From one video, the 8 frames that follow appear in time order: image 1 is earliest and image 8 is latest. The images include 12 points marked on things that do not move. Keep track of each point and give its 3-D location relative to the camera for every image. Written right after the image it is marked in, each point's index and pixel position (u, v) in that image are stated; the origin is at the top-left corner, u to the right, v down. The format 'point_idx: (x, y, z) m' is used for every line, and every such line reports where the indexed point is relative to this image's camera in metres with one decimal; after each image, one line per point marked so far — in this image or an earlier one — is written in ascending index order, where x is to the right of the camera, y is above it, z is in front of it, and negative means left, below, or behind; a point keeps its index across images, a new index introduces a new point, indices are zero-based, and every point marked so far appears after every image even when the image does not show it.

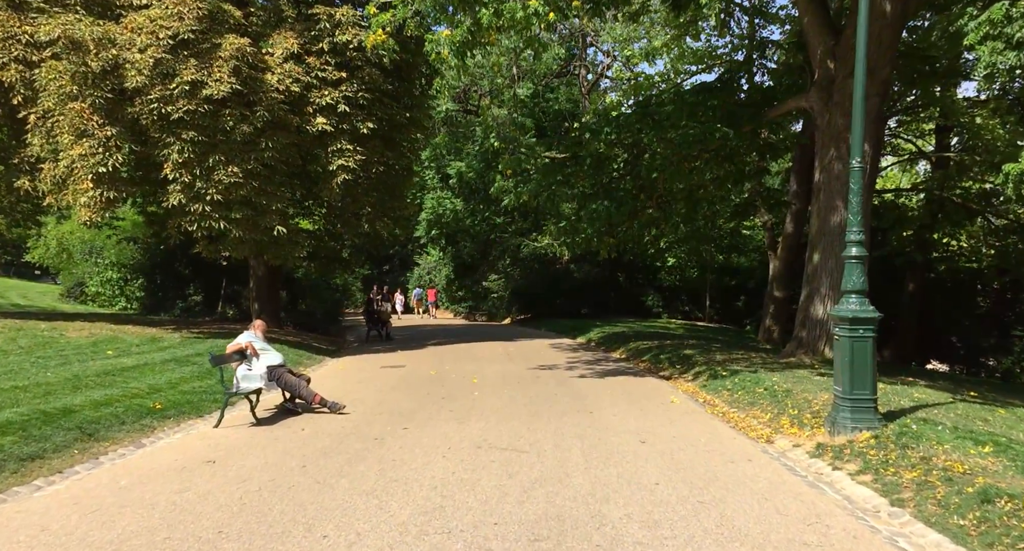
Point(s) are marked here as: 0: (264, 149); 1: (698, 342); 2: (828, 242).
0: (-5.2, +2.7, +17.1) m
1: (+4.5, -1.6, +19.4) m
2: (+5.3, +0.6, +13.7) m
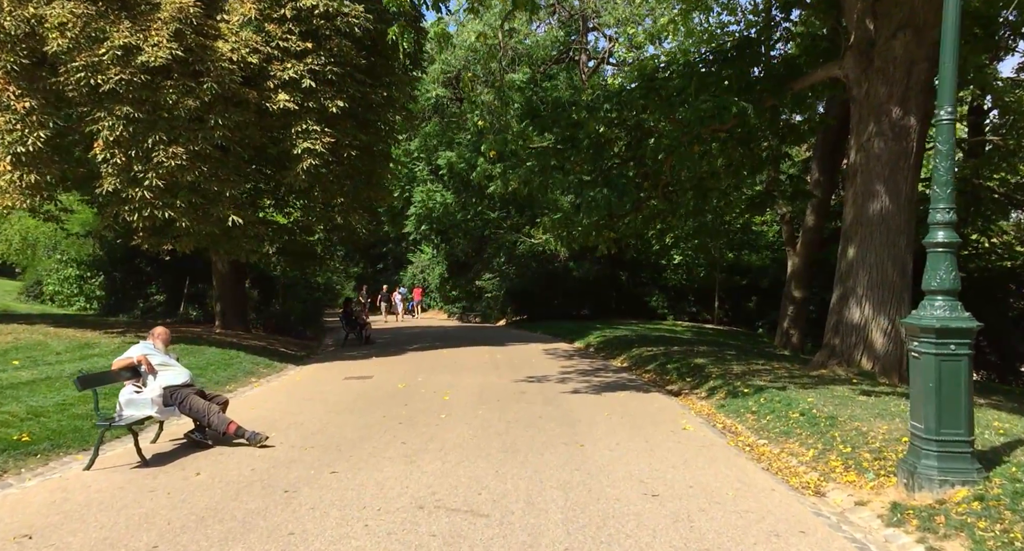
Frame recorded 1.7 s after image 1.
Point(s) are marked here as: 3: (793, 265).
0: (-5.5, +2.7, +15.0) m
1: (+4.2, -1.6, +17.2) m
2: (+5.1, +0.6, +11.6) m
3: (+6.4, +0.2, +18.4) m
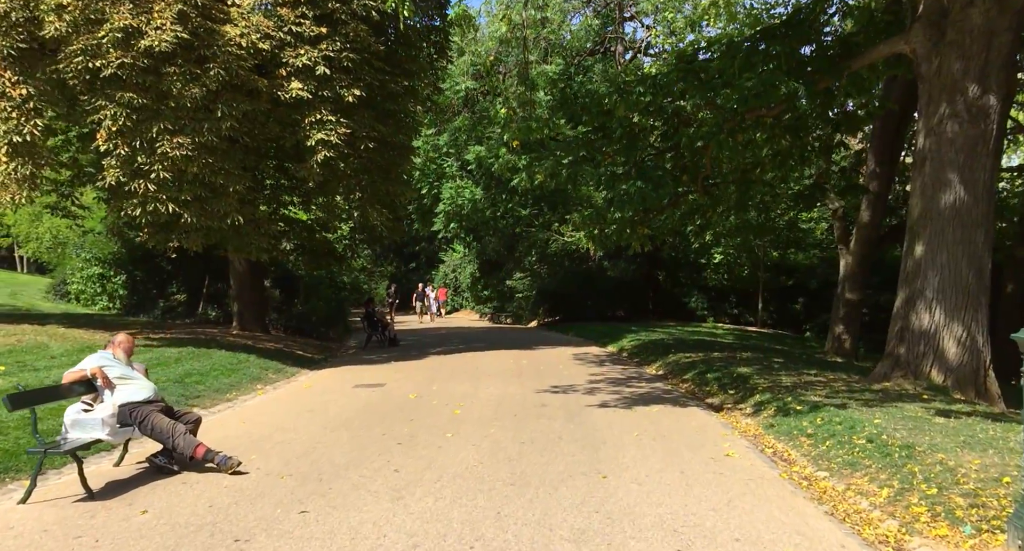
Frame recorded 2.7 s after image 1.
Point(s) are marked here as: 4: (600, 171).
0: (-5.0, +2.8, +14.1) m
1: (+4.8, -1.6, +15.8) m
2: (+5.3, +0.6, +10.1) m
3: (+7.0, +0.2, +16.9) m
4: (+1.7, +2.0, +15.5) m
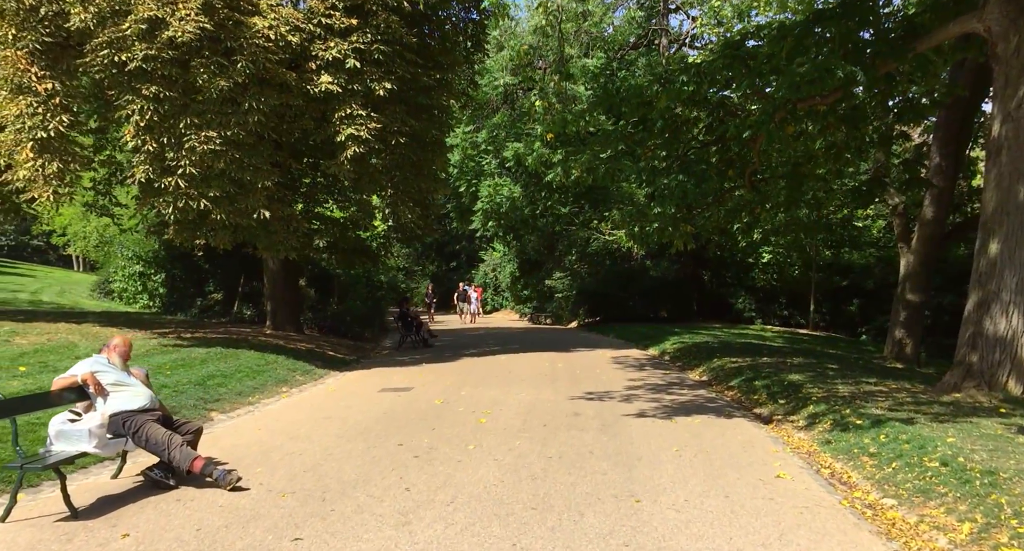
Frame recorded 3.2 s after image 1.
0: (-4.4, +2.8, +13.7) m
1: (+5.4, -1.6, +14.9) m
2: (+5.7, +0.6, +9.2) m
3: (+7.7, +0.2, +15.9) m
4: (+2.3, +2.0, +14.7) m
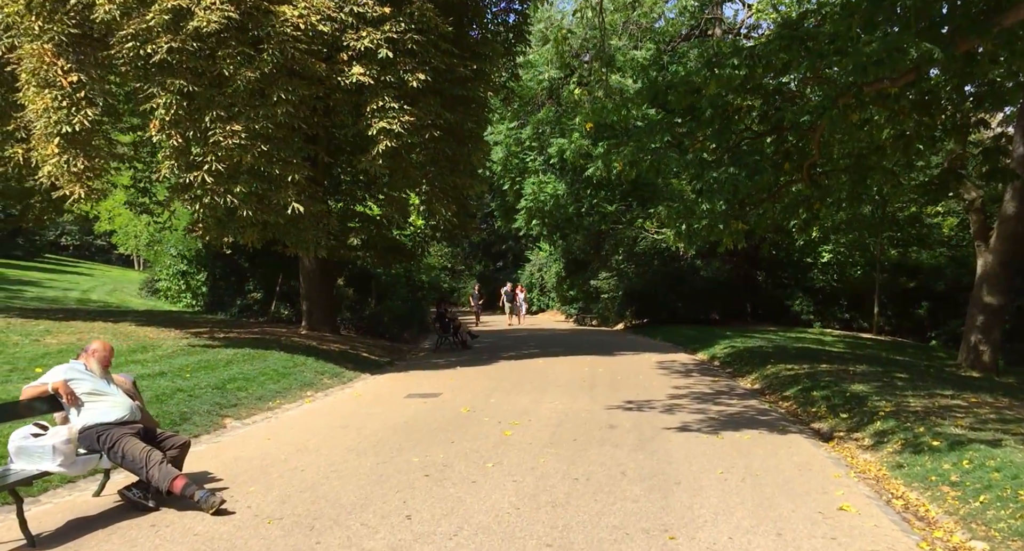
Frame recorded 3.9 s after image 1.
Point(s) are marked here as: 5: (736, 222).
0: (-3.8, +2.8, +13.1) m
1: (+6.1, -1.6, +13.8) m
2: (+6.0, +0.6, +8.0) m
3: (+8.4, +0.2, +14.6) m
4: (+3.0, +2.0, +13.7) m
5: (+4.3, +1.0, +15.6) m
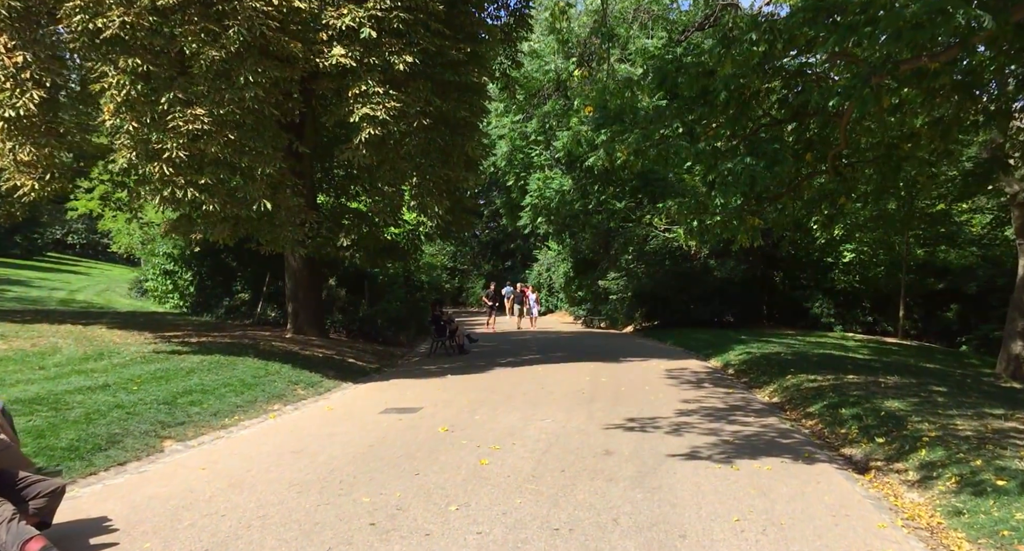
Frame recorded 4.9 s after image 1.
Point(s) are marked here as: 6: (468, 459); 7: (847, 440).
0: (-3.9, +2.8, +11.9) m
1: (+6.0, -1.6, +12.4) m
2: (+5.8, +0.6, +6.7) m
3: (+8.3, +0.2, +13.2) m
4: (+2.9, +2.0, +12.4) m
5: (+4.2, +1.0, +14.3) m
6: (-0.3, -1.6, +7.4) m
7: (+3.5, -1.7, +8.6) m
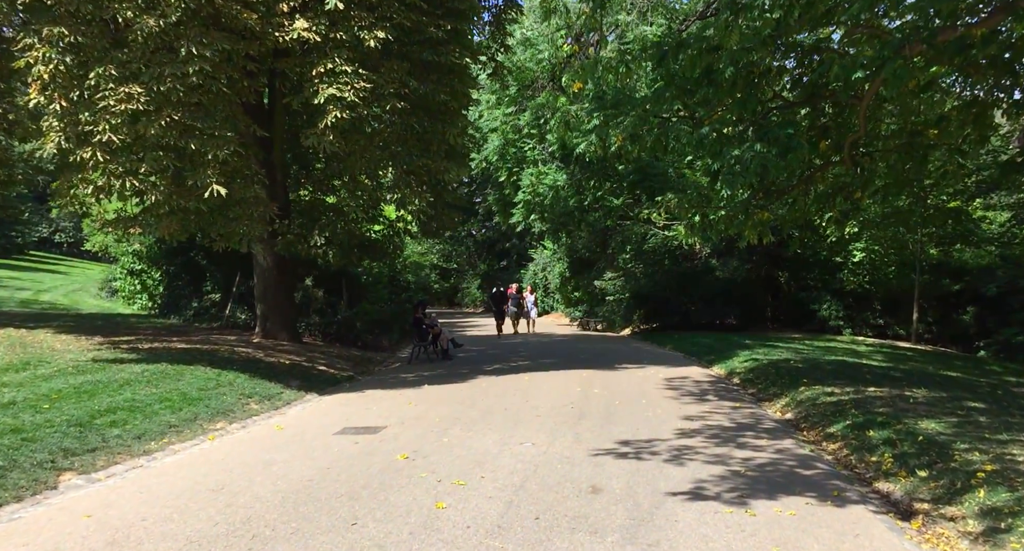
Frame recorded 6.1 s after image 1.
0: (-4.2, +2.8, +10.6) m
1: (+5.7, -1.6, +11.0) m
2: (+5.5, +0.5, +5.3) m
3: (+8.1, +0.2, +11.8) m
4: (+2.6, +2.0, +11.0) m
5: (+4.0, +1.0, +12.9) m
6: (-0.6, -1.6, +6.0) m
7: (+3.3, -1.8, +7.2) m
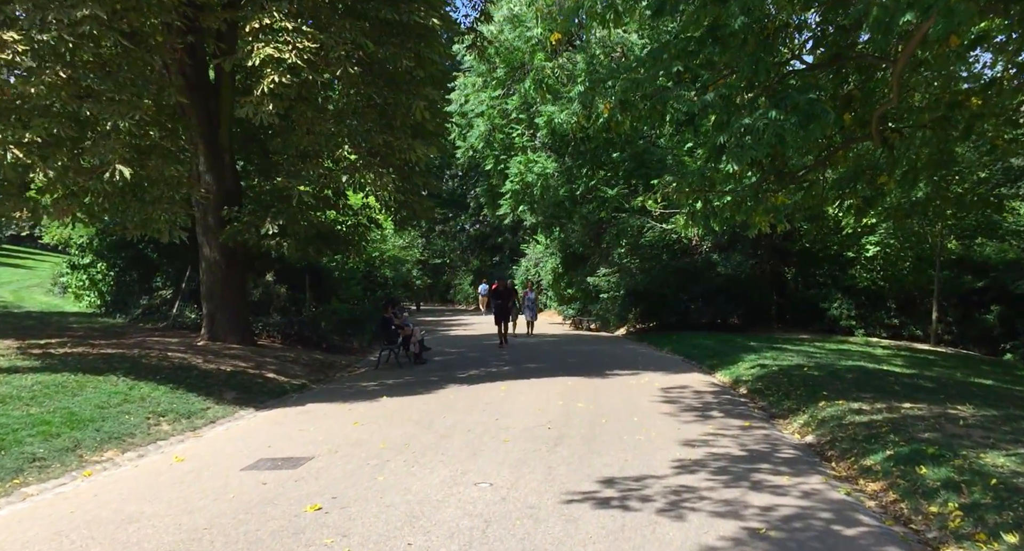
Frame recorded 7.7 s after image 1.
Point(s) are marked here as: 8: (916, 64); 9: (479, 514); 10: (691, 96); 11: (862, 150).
0: (-4.6, +2.9, +8.7) m
1: (+5.3, -1.5, +9.2) m
2: (+5.2, +0.6, +3.4) m
3: (+7.7, +0.2, +10.0) m
4: (+2.2, +2.0, +9.2) m
5: (+3.6, +1.1, +11.1) m
6: (-1.0, -1.6, +4.2) m
7: (+2.9, -1.7, +5.4) m
8: (+5.2, +2.7, +10.4) m
9: (-0.2, -1.6, +5.7) m
10: (+2.2, +2.2, +10.0) m
11: (+5.2, +1.9, +12.0) m
